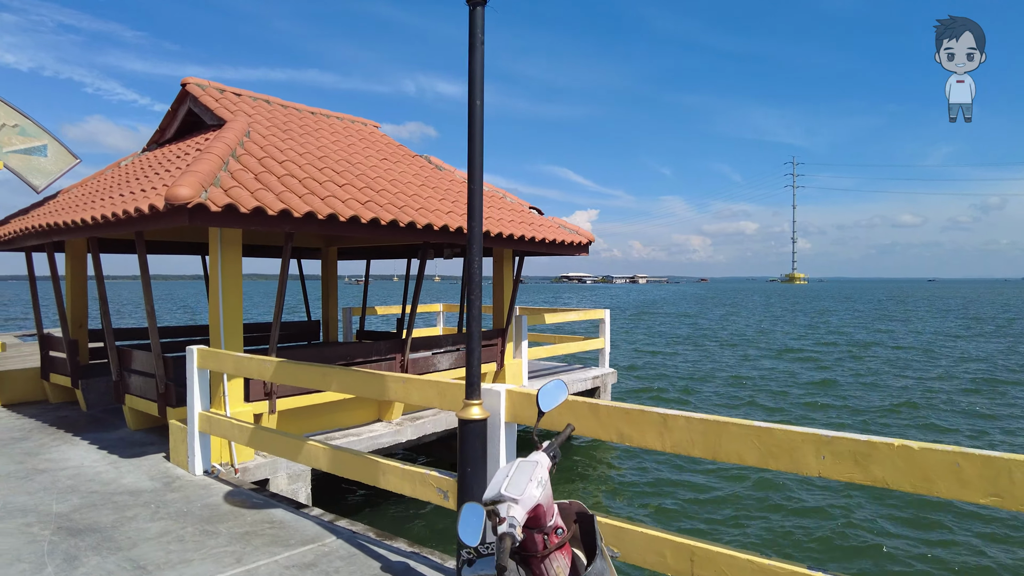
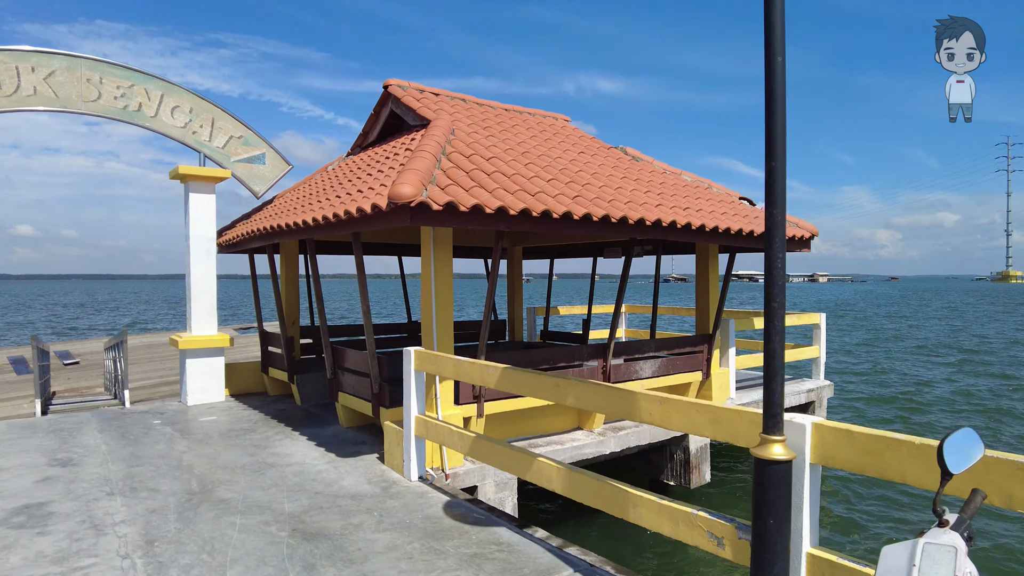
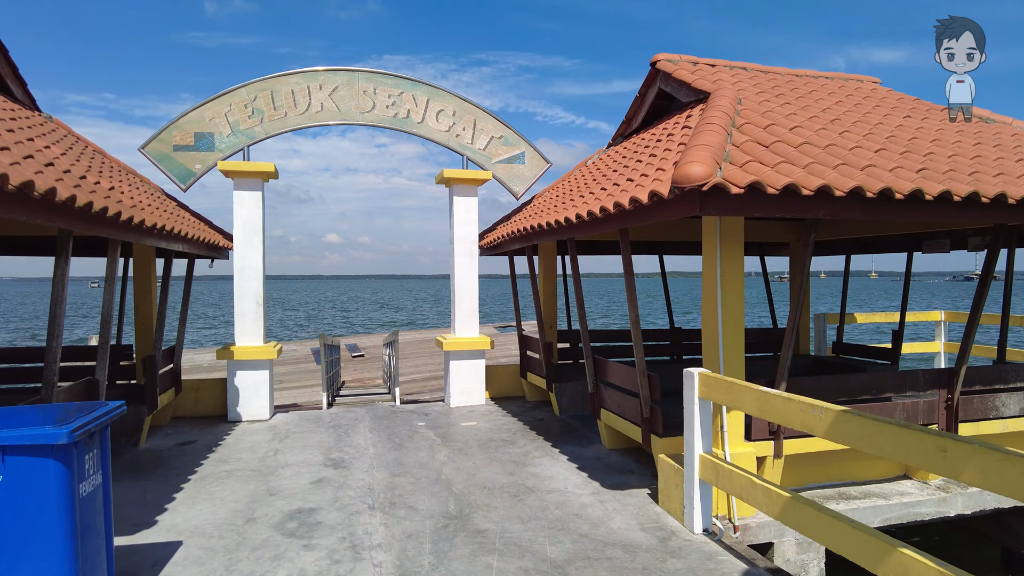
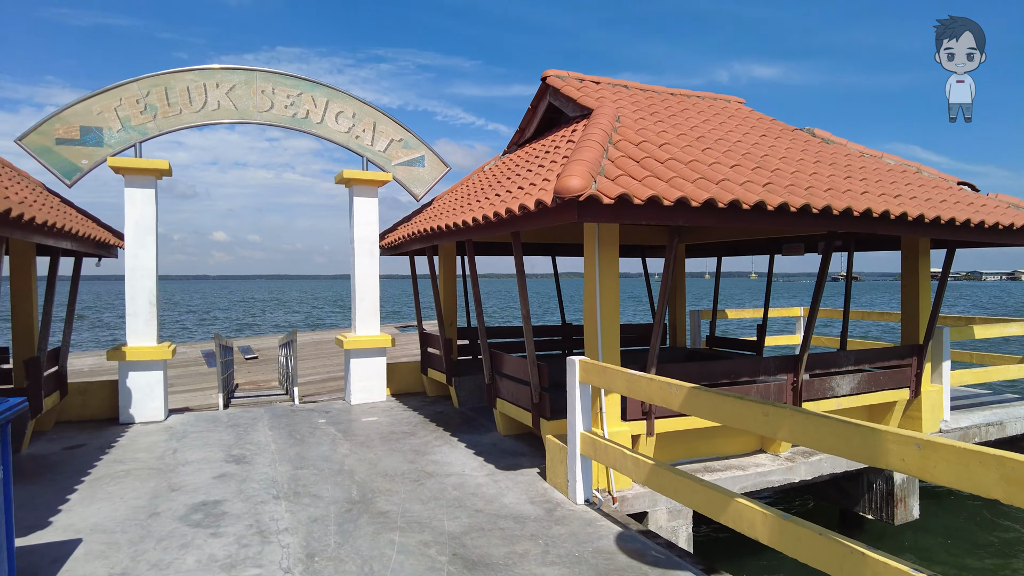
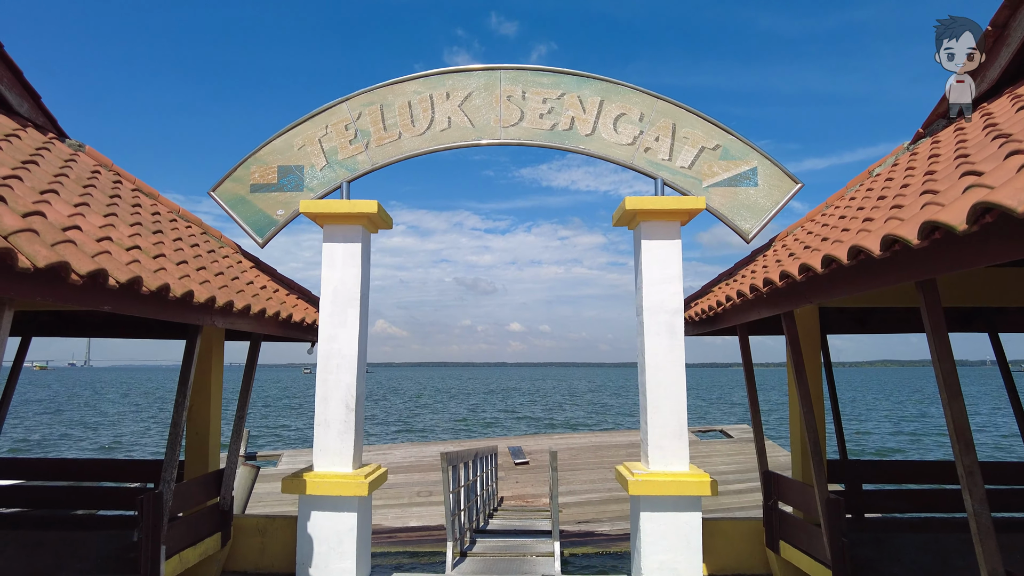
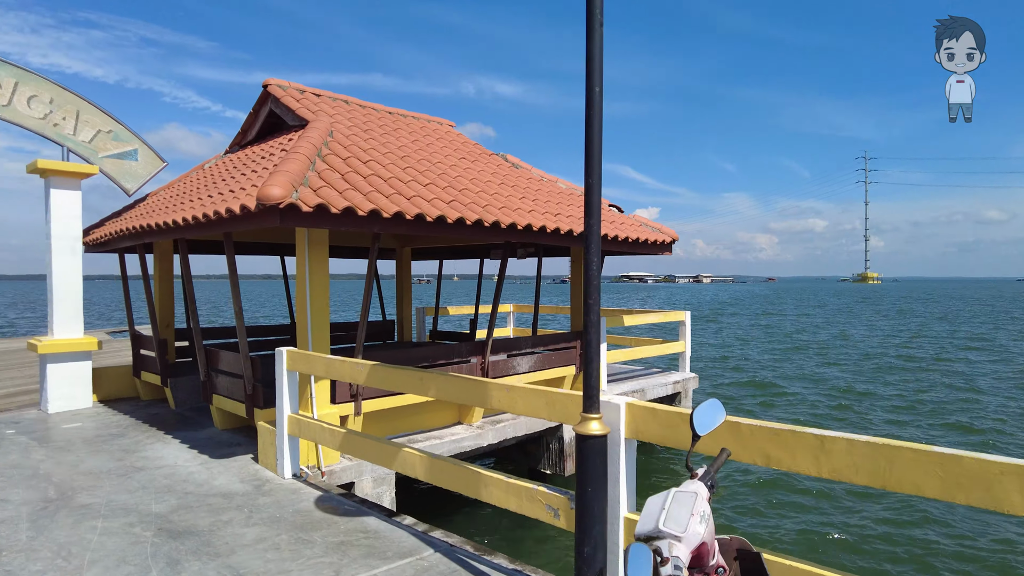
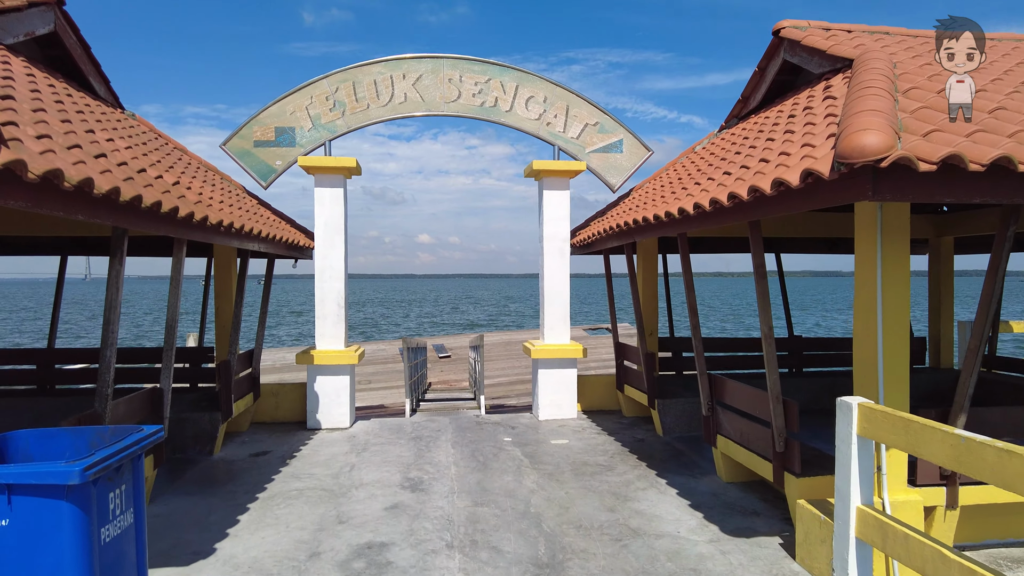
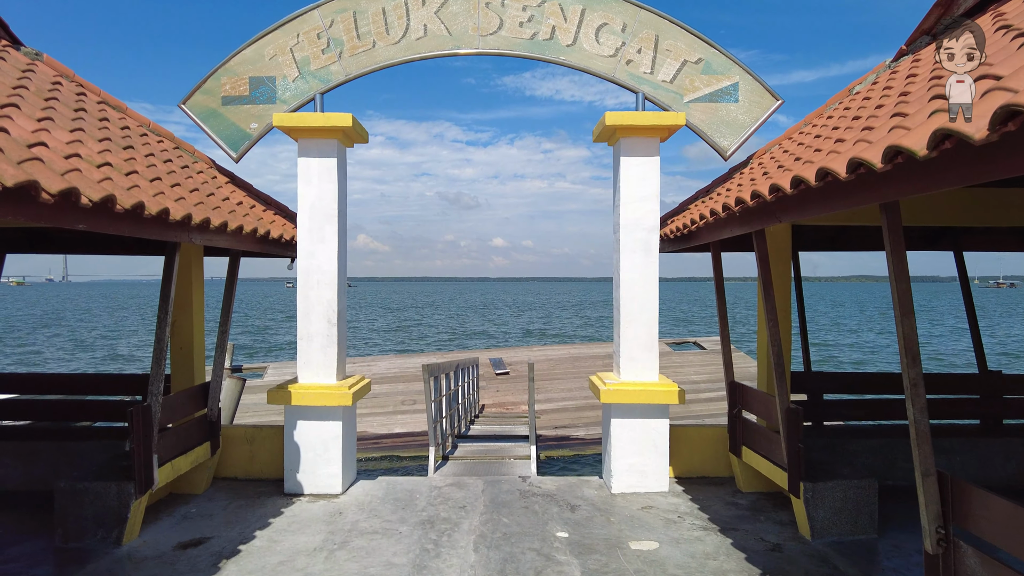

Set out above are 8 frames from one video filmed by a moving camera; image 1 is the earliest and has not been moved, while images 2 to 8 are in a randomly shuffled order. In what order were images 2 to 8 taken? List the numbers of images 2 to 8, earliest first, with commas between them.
6, 2, 4, 3, 7, 8, 5
